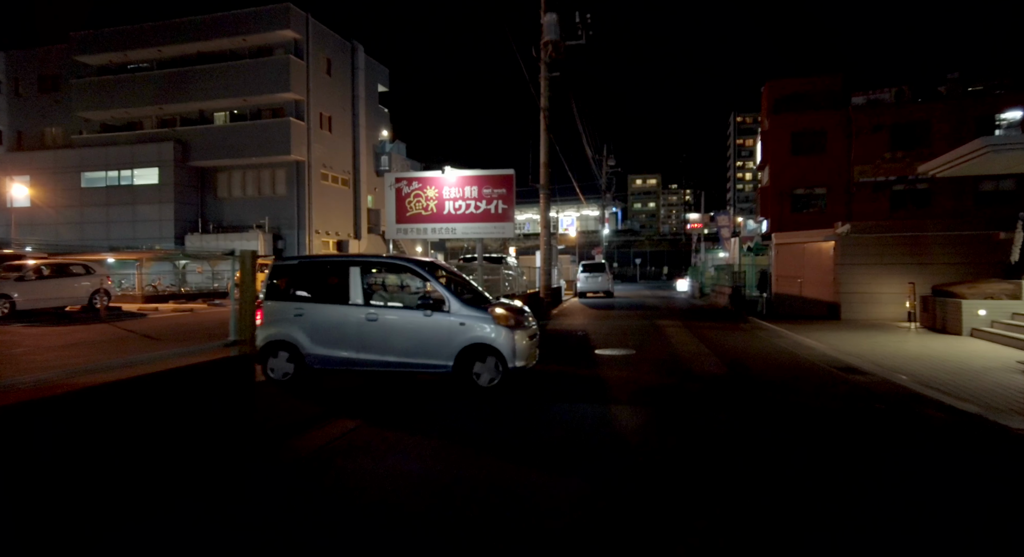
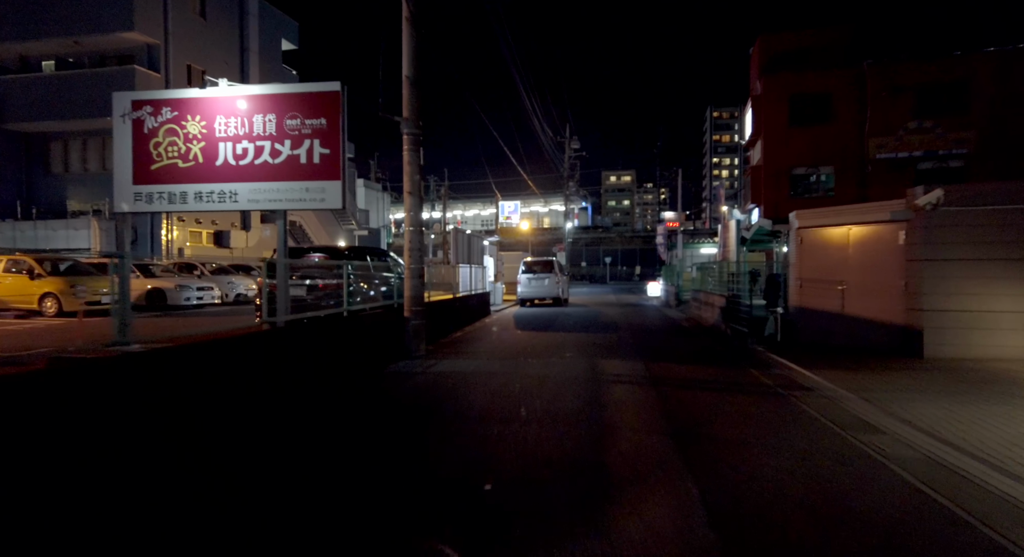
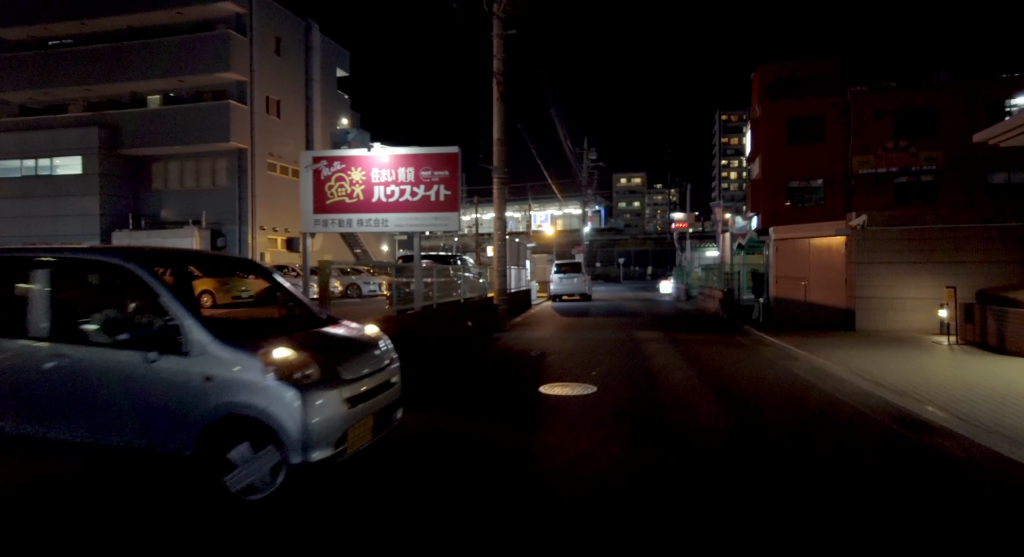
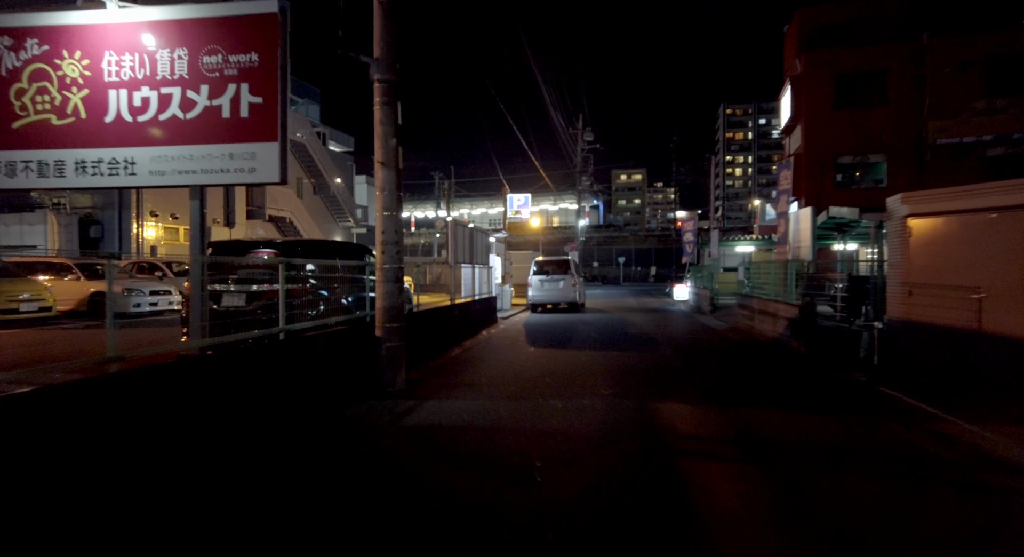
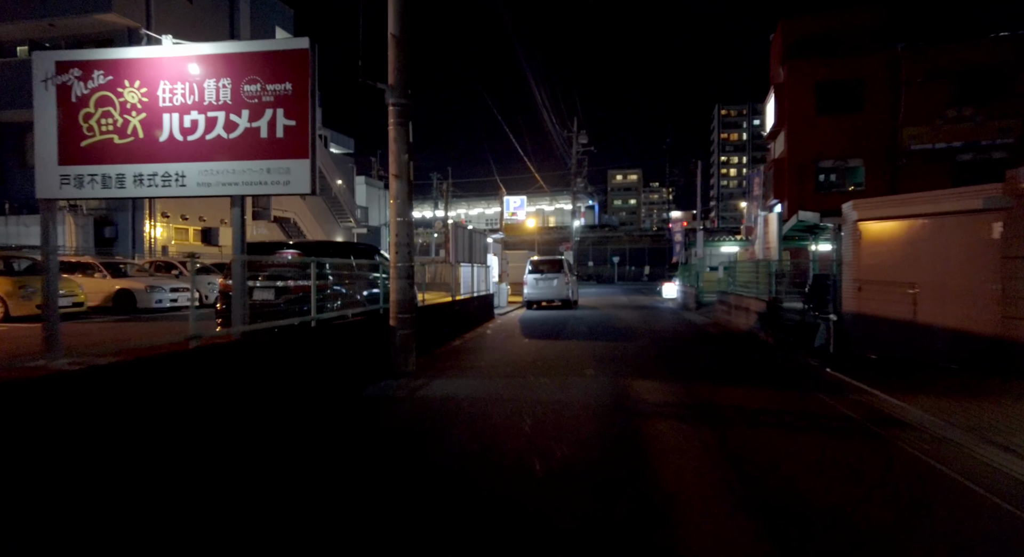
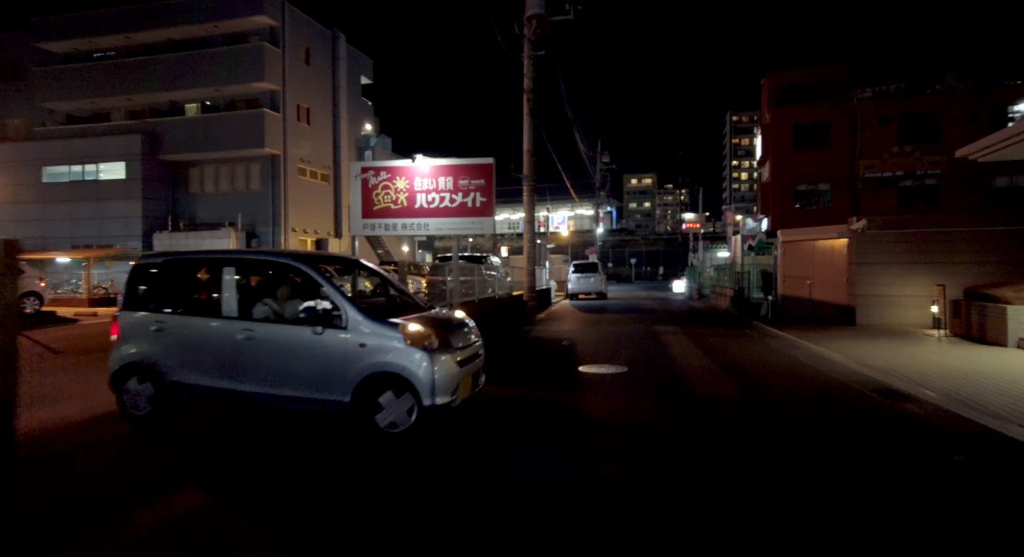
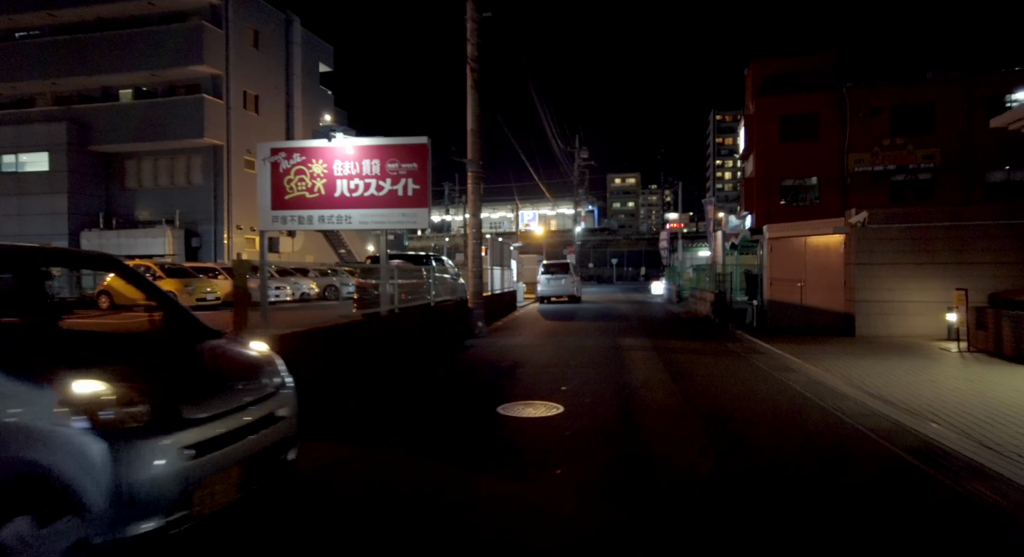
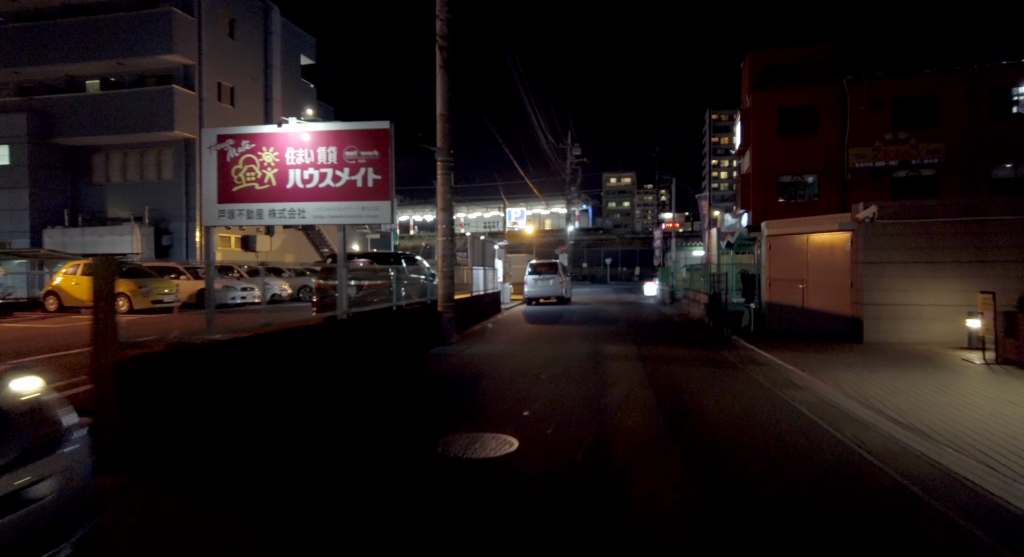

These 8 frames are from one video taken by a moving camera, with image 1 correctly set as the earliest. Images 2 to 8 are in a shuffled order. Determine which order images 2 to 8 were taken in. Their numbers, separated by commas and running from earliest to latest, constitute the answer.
6, 3, 7, 8, 2, 5, 4
